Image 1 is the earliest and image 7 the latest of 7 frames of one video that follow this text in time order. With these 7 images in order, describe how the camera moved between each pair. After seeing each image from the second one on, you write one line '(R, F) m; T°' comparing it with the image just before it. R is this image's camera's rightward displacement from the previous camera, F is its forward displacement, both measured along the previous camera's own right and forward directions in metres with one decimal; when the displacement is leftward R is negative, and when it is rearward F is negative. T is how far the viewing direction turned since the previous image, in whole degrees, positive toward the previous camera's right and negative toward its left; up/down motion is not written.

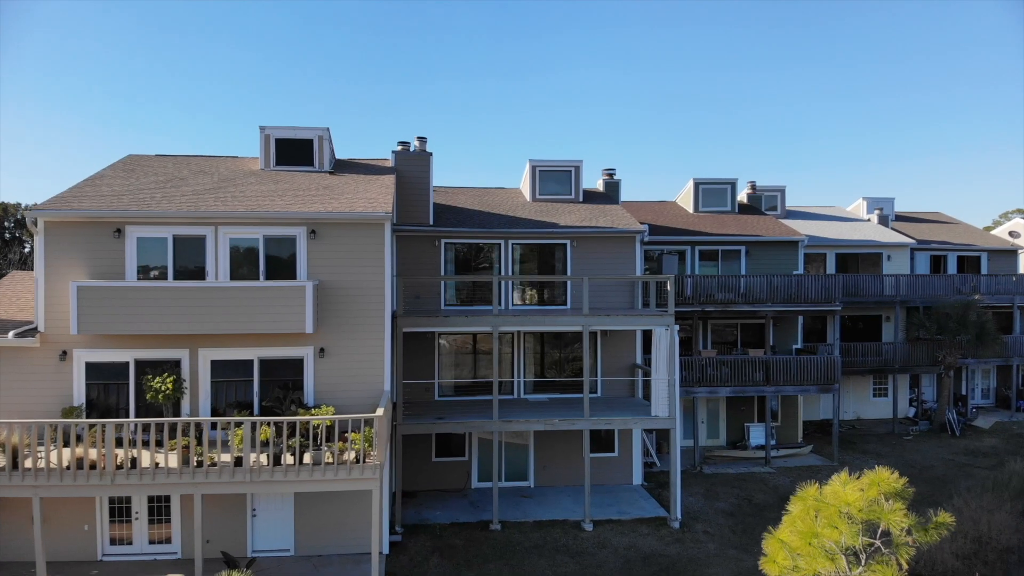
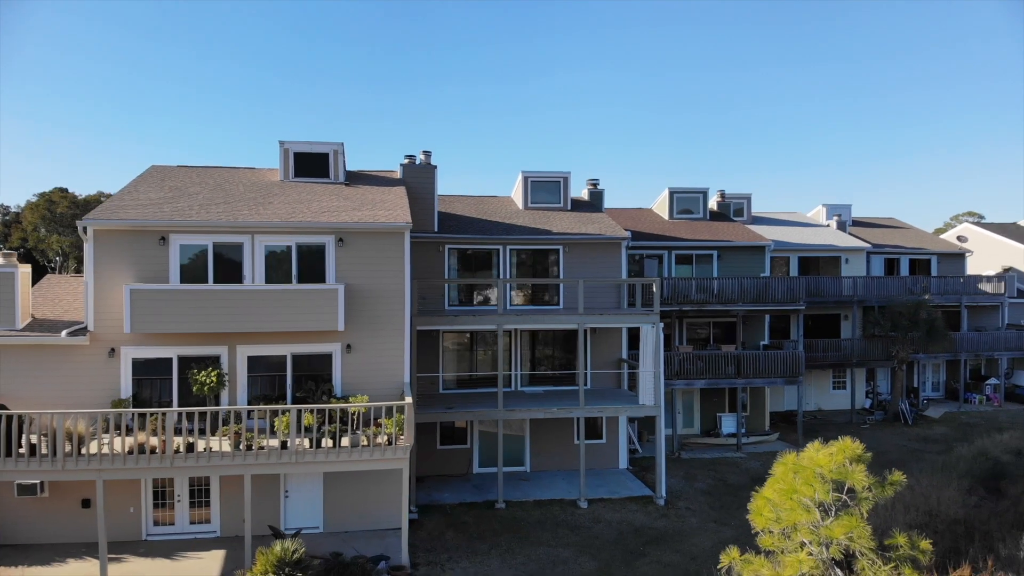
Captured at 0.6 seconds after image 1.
(-0.8, -1.4) m; +3°
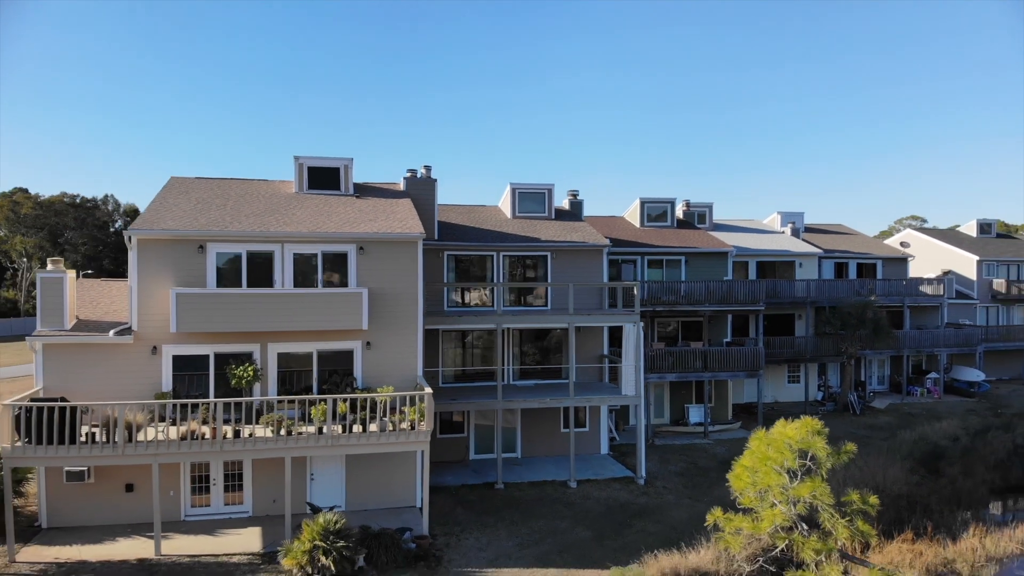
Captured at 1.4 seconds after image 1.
(-1.0, -1.7) m; +4°
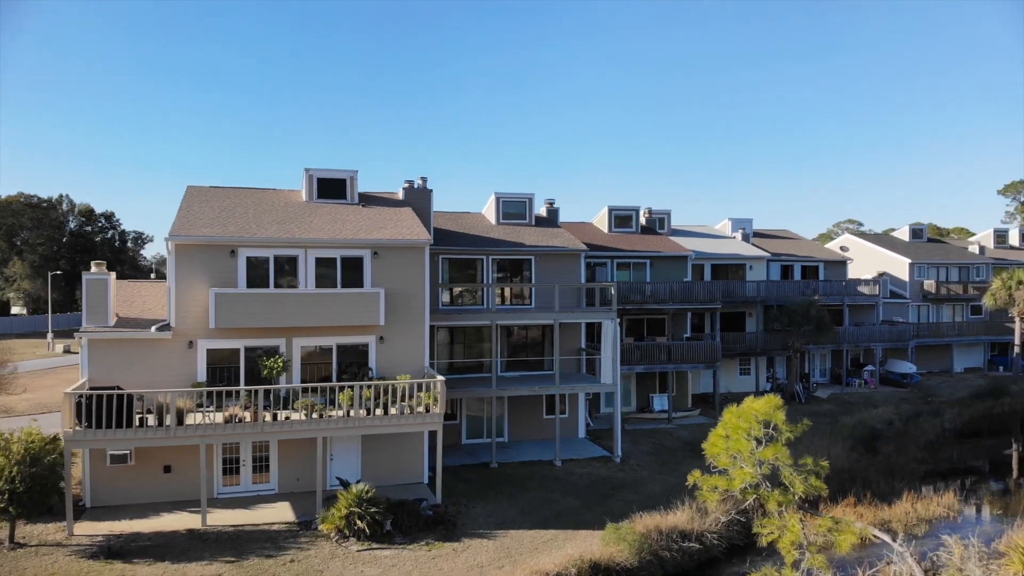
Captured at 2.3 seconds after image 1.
(-1.2, -2.0) m; +4°
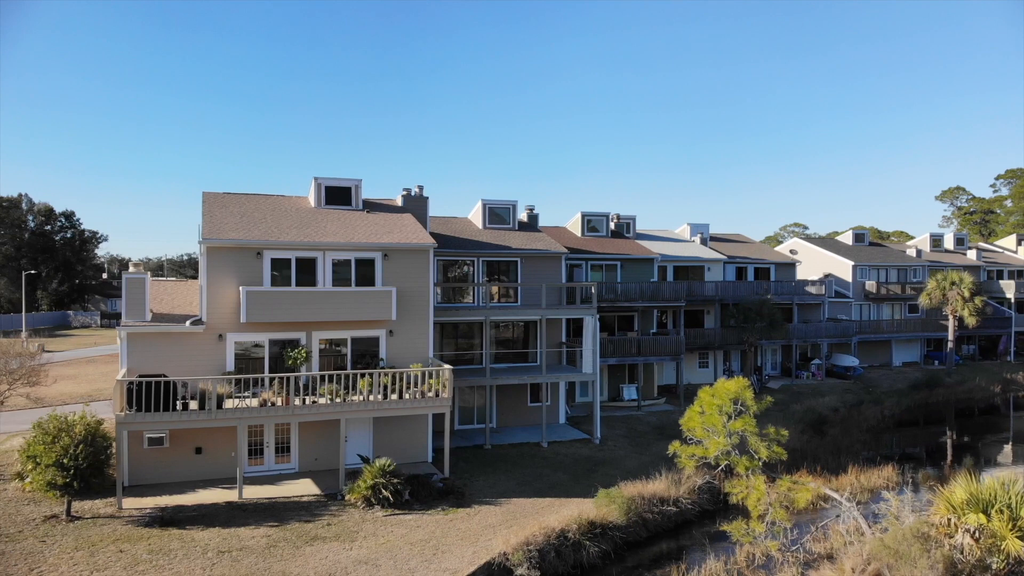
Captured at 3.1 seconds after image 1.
(-1.2, -2.0) m; +4°
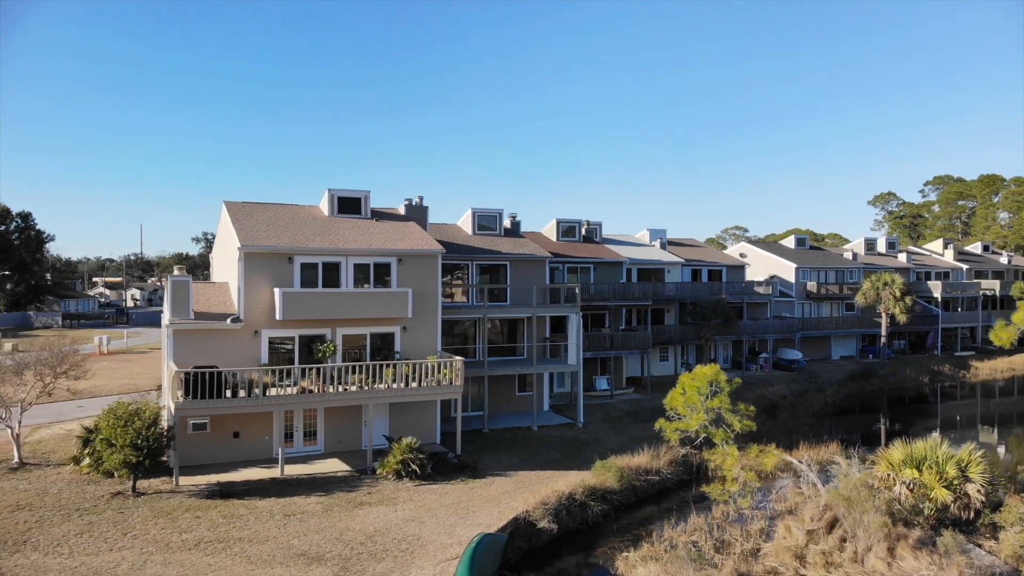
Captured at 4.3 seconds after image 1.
(-1.7, -2.3) m; +5°
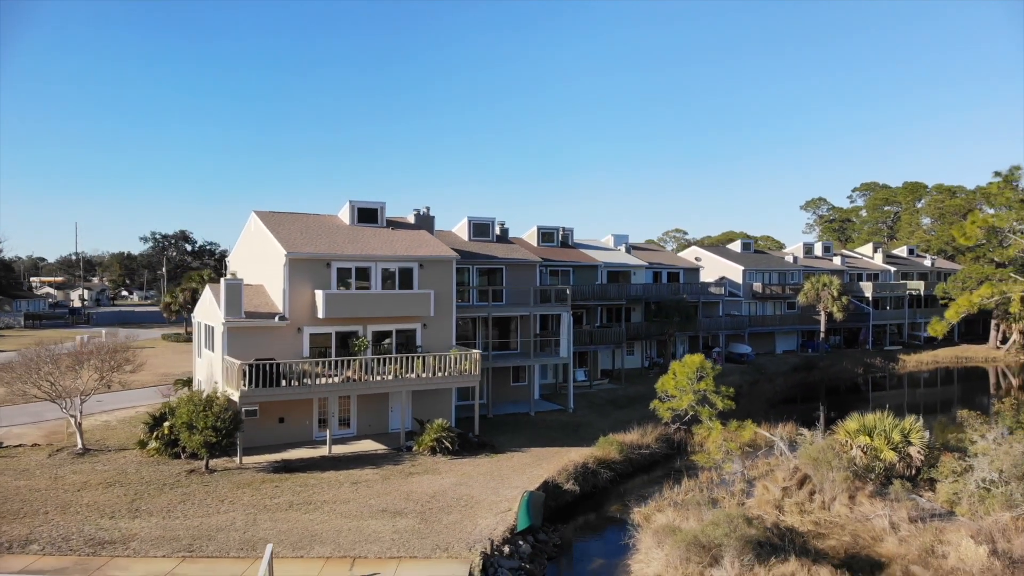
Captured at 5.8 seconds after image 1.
(-2.3, -2.4) m; +5°
